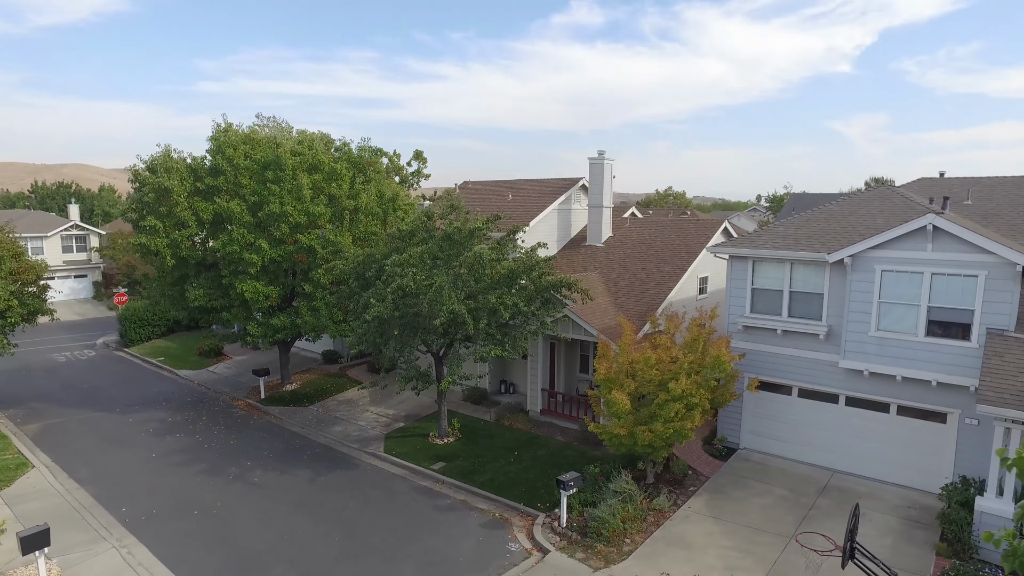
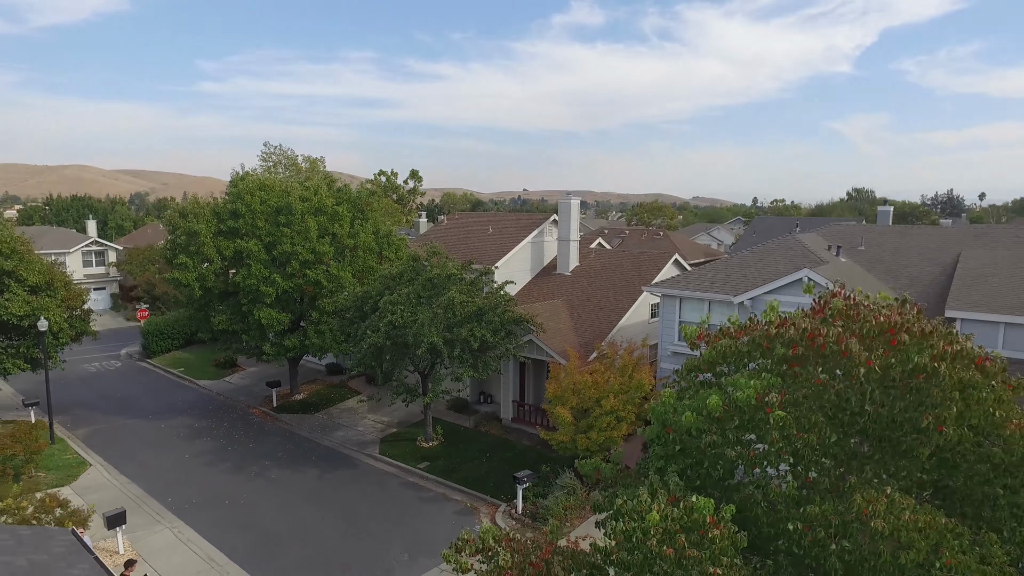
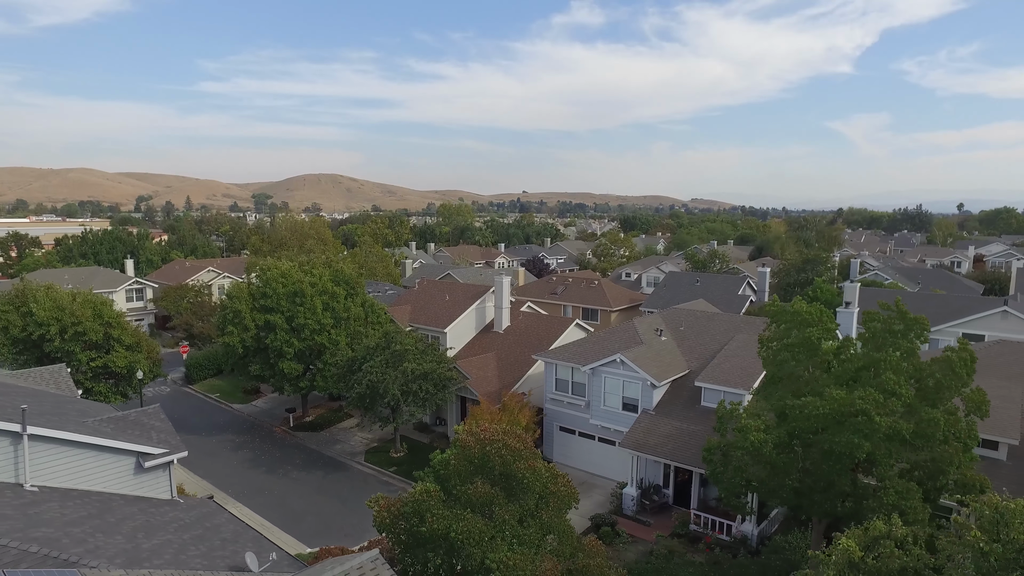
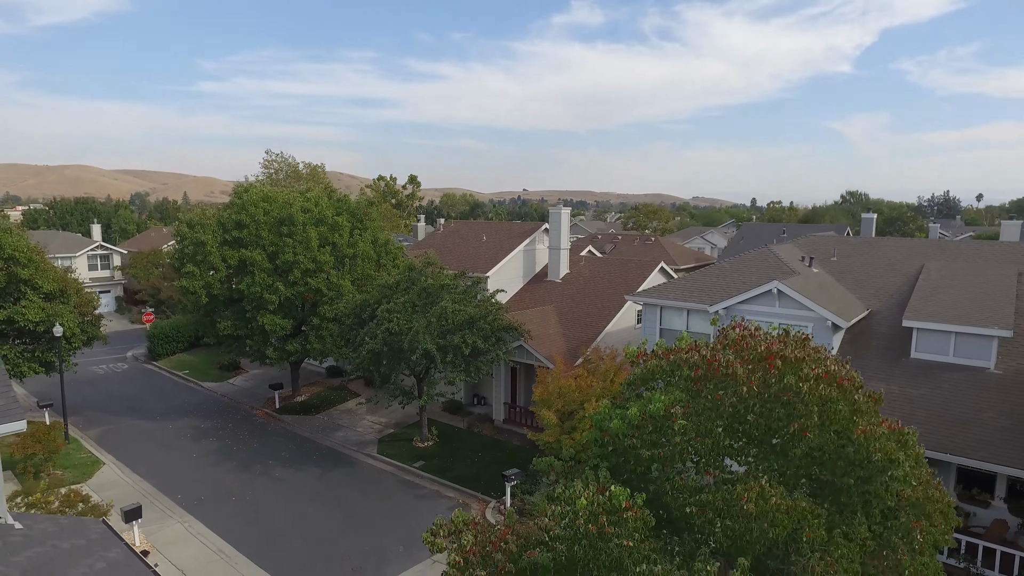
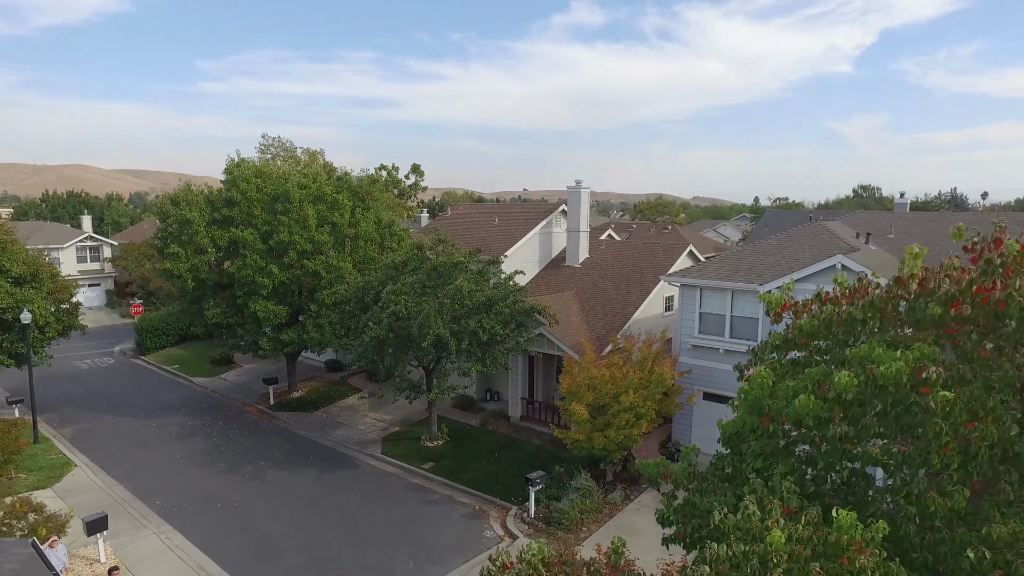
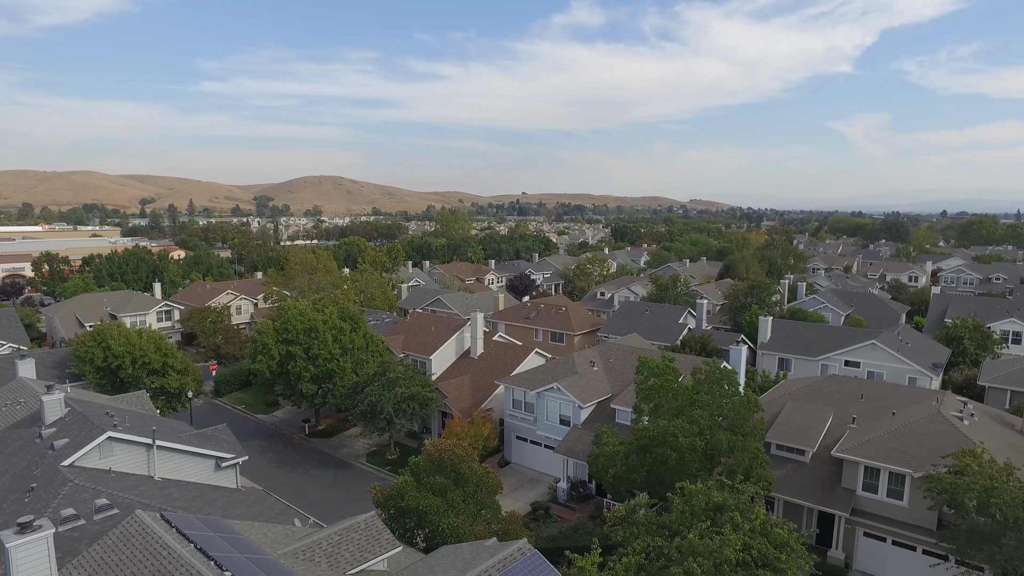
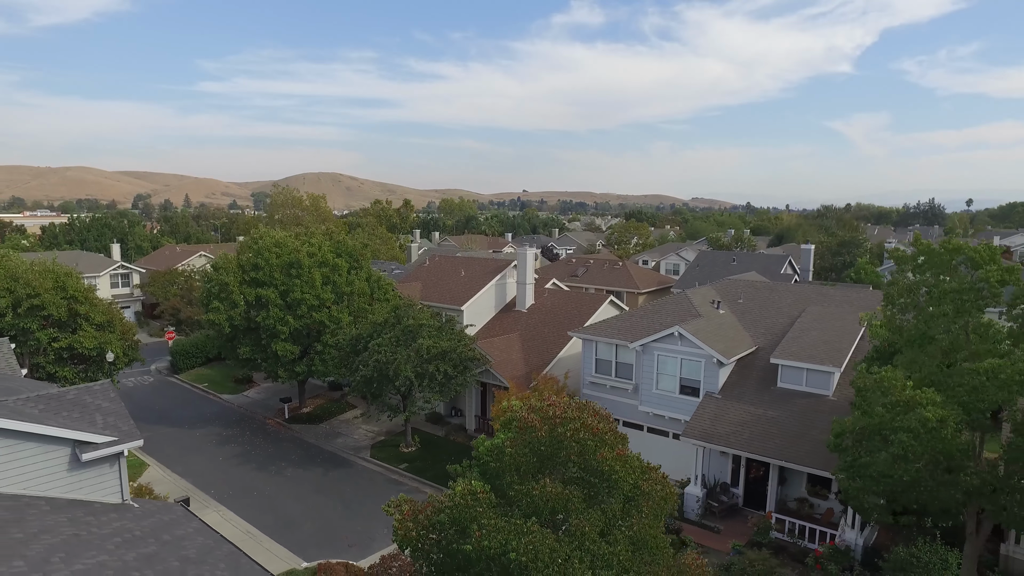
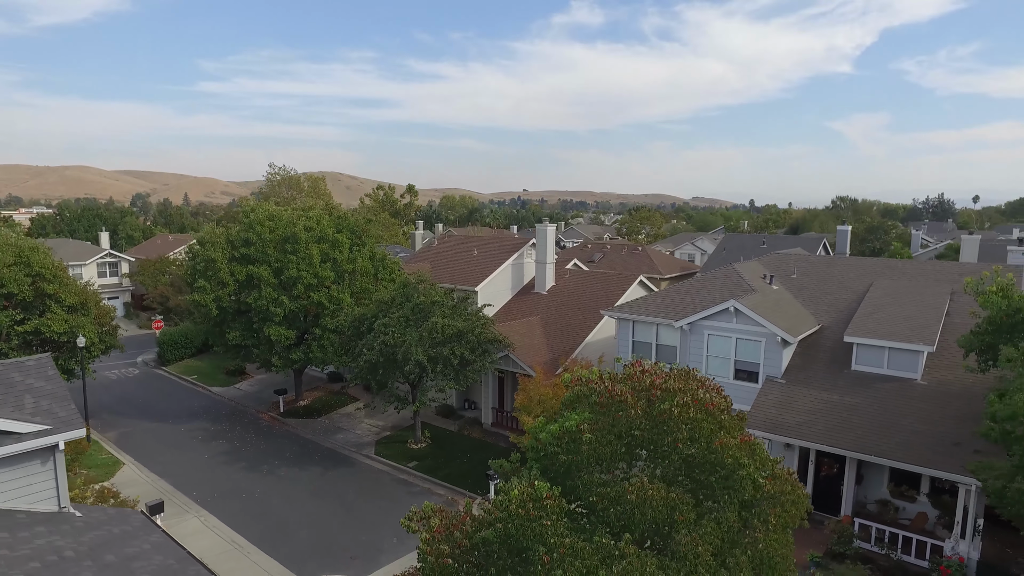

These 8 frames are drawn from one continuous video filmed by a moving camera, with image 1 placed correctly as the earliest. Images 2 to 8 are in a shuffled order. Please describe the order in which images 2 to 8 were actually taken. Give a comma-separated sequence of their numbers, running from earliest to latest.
5, 2, 4, 8, 7, 3, 6
